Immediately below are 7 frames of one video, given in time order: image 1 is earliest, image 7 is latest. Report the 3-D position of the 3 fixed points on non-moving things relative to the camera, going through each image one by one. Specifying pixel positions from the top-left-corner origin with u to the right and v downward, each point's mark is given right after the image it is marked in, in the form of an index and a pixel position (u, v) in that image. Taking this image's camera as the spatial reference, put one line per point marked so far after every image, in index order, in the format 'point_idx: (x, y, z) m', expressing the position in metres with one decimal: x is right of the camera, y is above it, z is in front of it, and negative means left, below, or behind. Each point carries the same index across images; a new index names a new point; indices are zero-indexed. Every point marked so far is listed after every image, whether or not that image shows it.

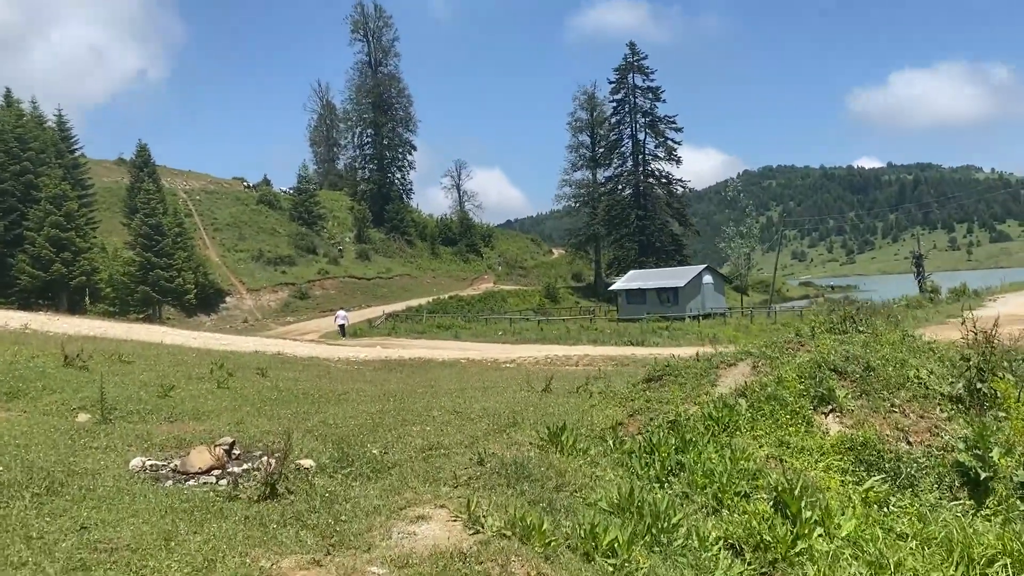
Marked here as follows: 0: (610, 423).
0: (+1.1, -1.5, +10.1) m
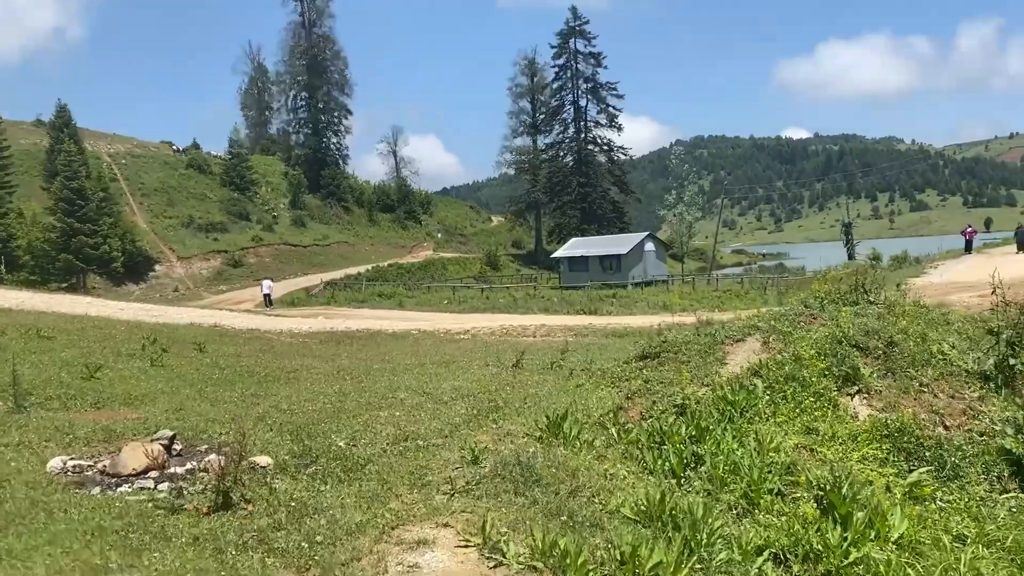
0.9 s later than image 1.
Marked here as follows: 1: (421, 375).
0: (+1.0, -1.2, +9.0) m
1: (-1.4, -1.4, +13.8) m
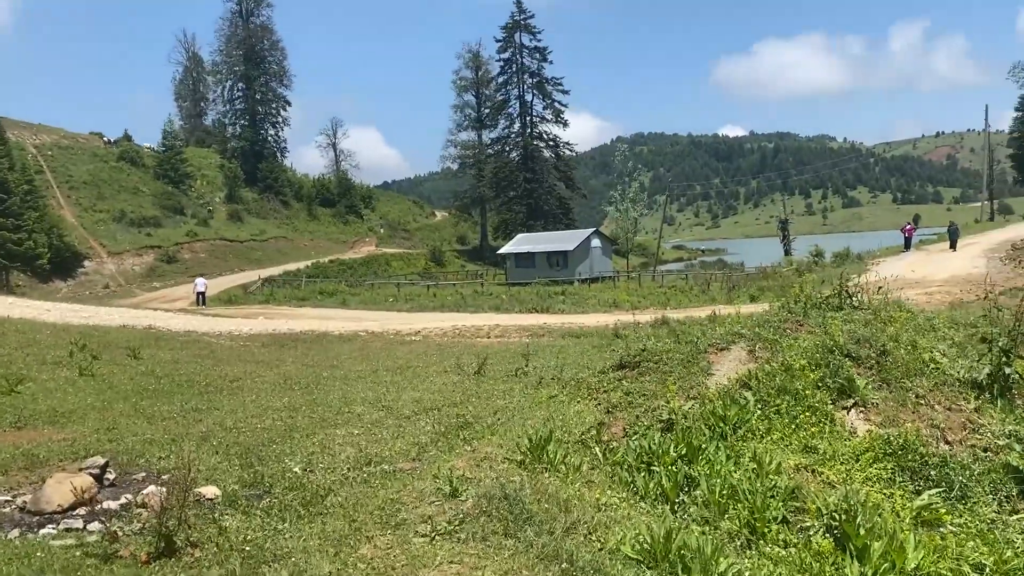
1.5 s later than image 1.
0: (+0.7, -1.3, +8.3) m
1: (-2.0, -1.4, +13.0) m
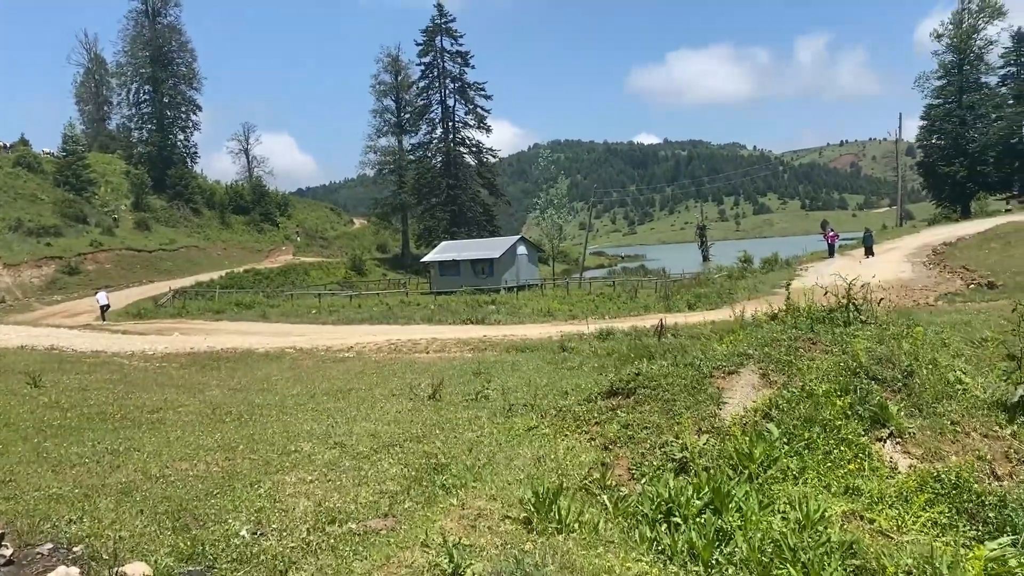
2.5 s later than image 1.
0: (+0.6, -1.4, +7.2) m
1: (-2.5, -1.6, +11.6) m
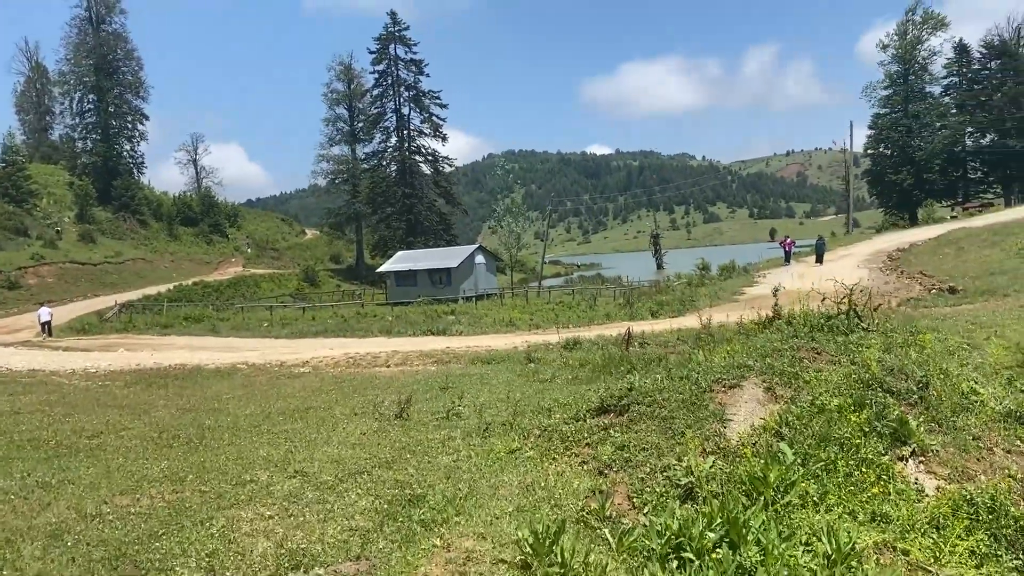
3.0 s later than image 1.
0: (+0.5, -1.5, +6.5) m
1: (-2.8, -1.8, +10.7) m
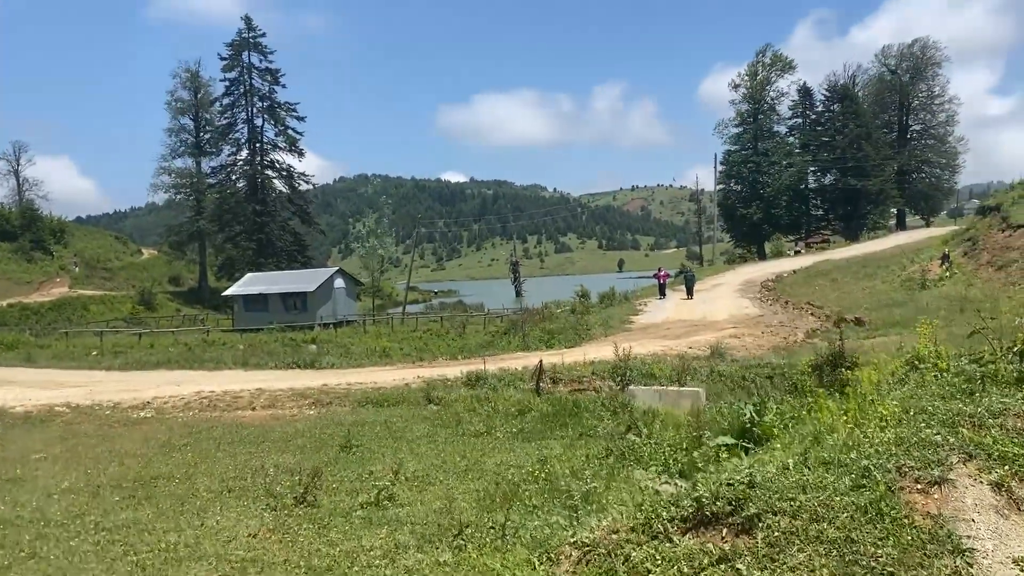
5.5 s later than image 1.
0: (+0.9, -1.6, +3.3) m
1: (-3.1, -1.9, +6.9) m
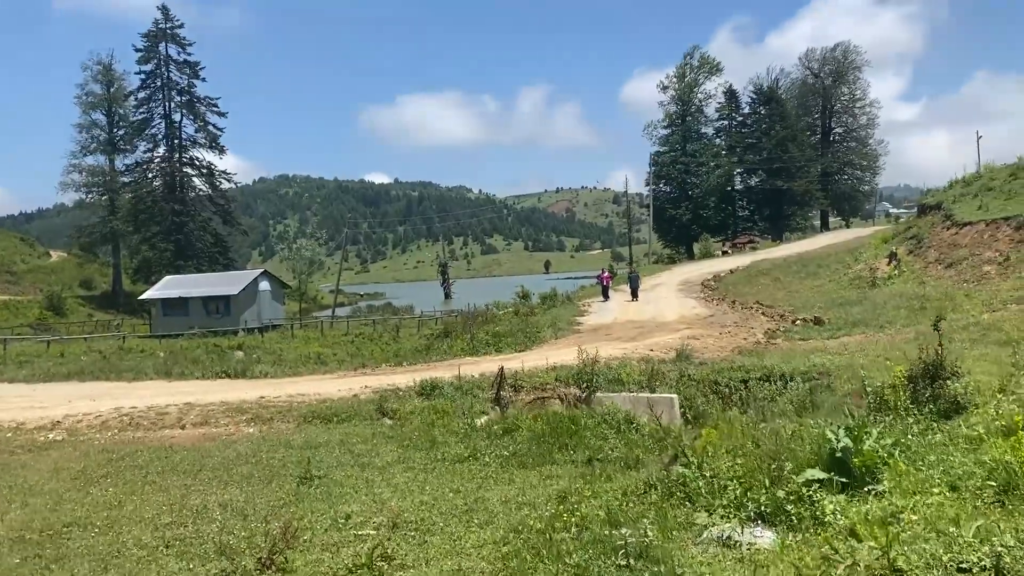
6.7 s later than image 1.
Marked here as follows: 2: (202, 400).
0: (+1.4, -1.5, +1.7) m
1: (-2.9, -1.9, +5.0) m
2: (-5.9, -2.2, +17.6) m
